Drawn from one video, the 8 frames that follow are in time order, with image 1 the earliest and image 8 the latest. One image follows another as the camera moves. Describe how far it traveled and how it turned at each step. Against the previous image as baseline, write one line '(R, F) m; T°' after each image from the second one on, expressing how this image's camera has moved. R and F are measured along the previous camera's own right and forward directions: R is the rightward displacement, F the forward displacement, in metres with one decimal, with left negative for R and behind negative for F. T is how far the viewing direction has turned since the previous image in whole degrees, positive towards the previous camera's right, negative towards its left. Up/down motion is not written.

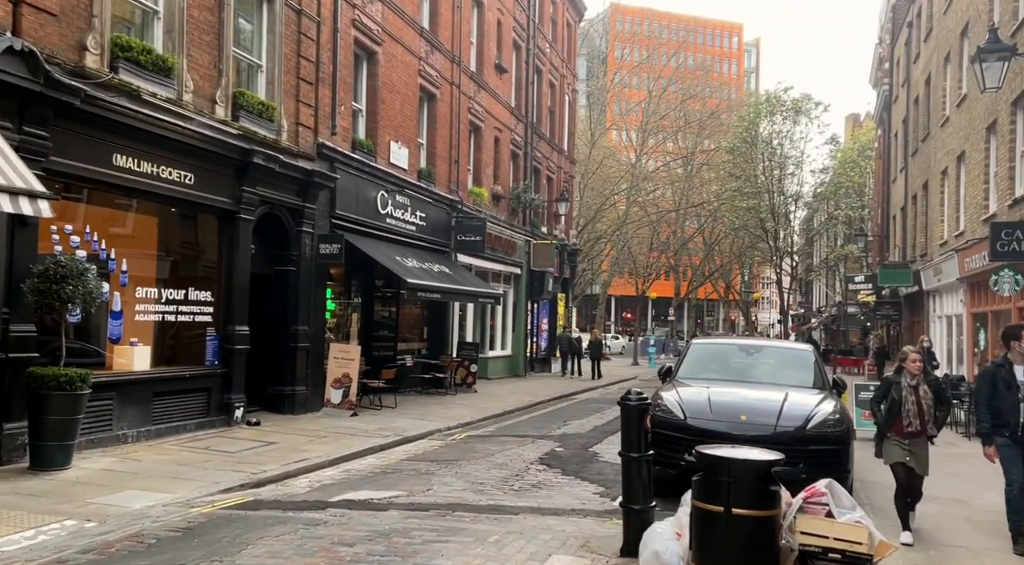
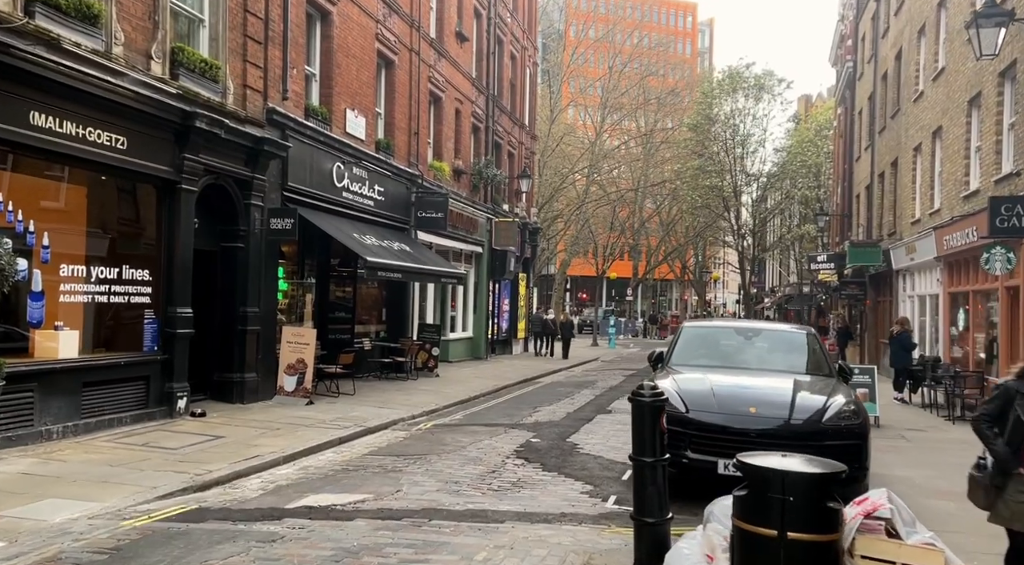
(-0.2, +1.0) m; +3°
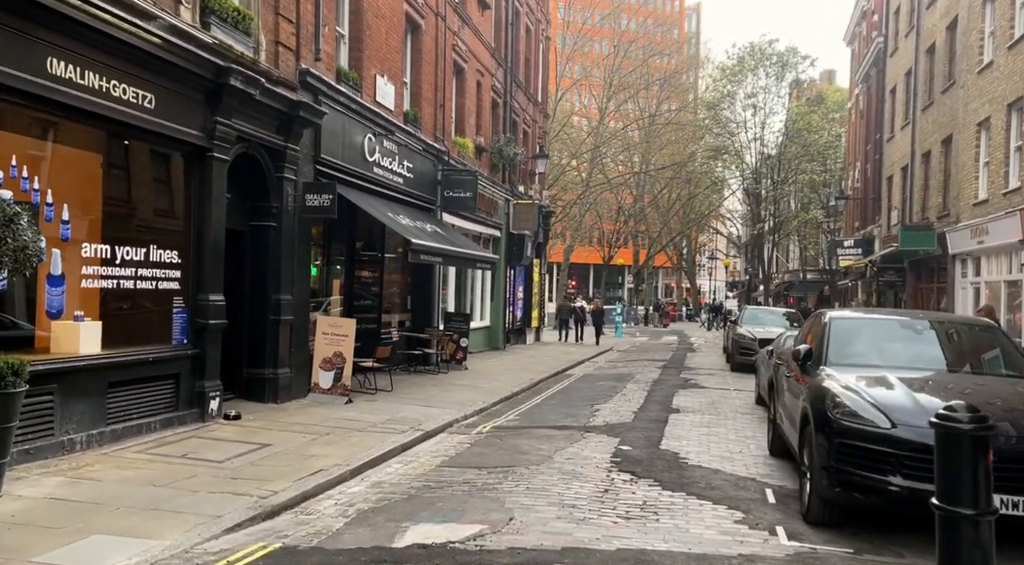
(-1.2, +1.5) m; +2°
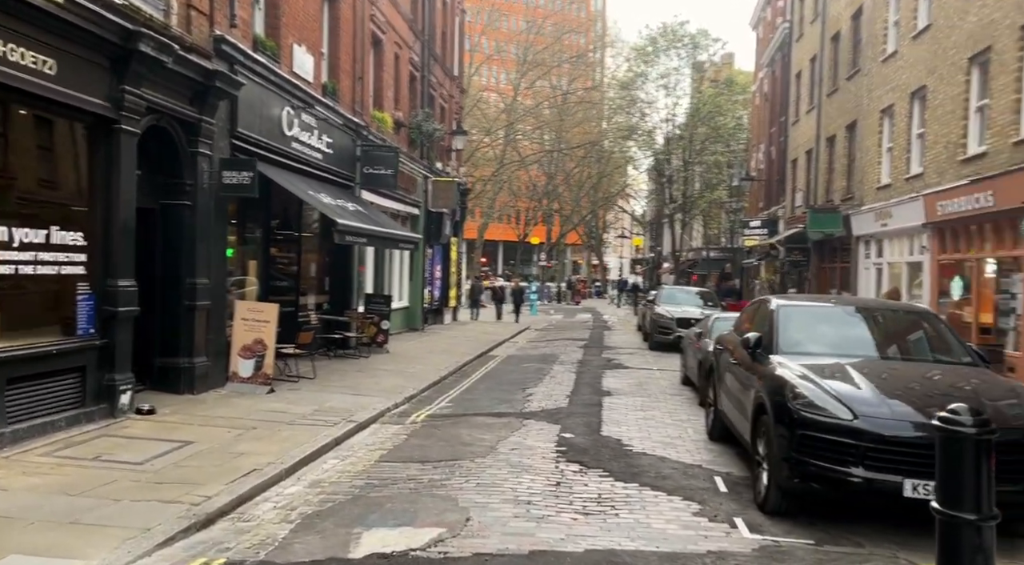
(-0.4, +0.4) m; +6°
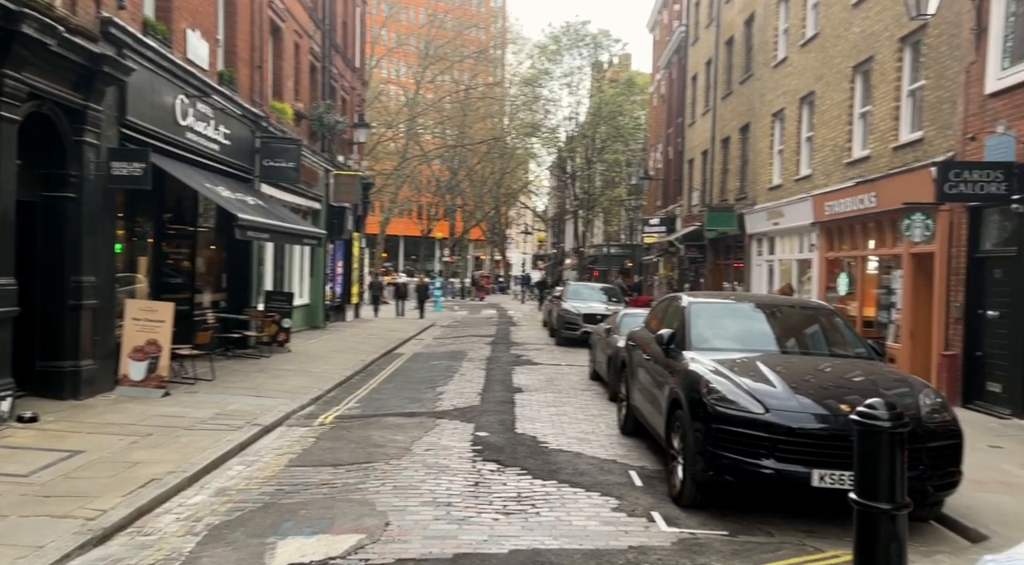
(-0.1, +0.2) m; +6°
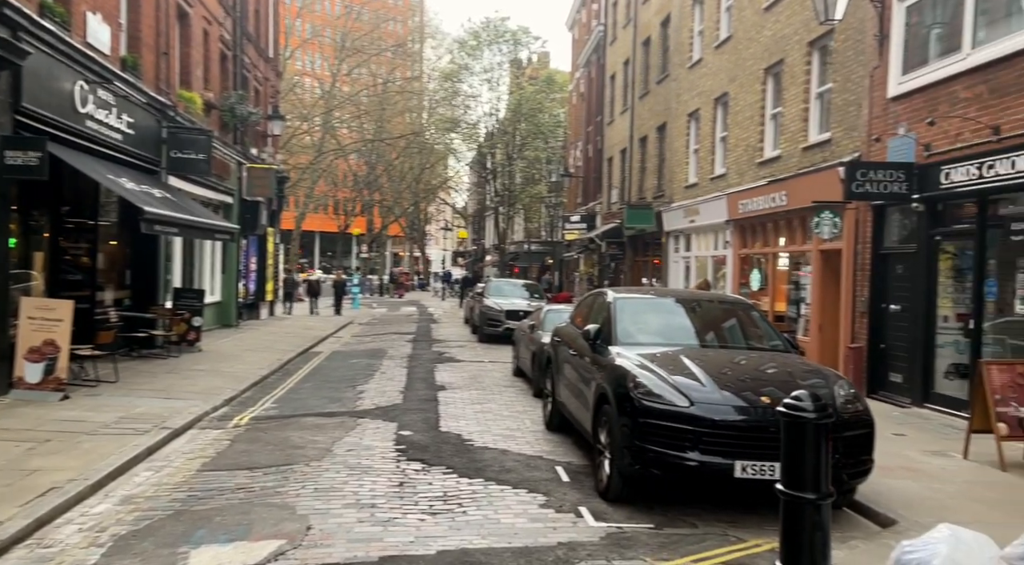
(-0.1, +0.2) m; +5°
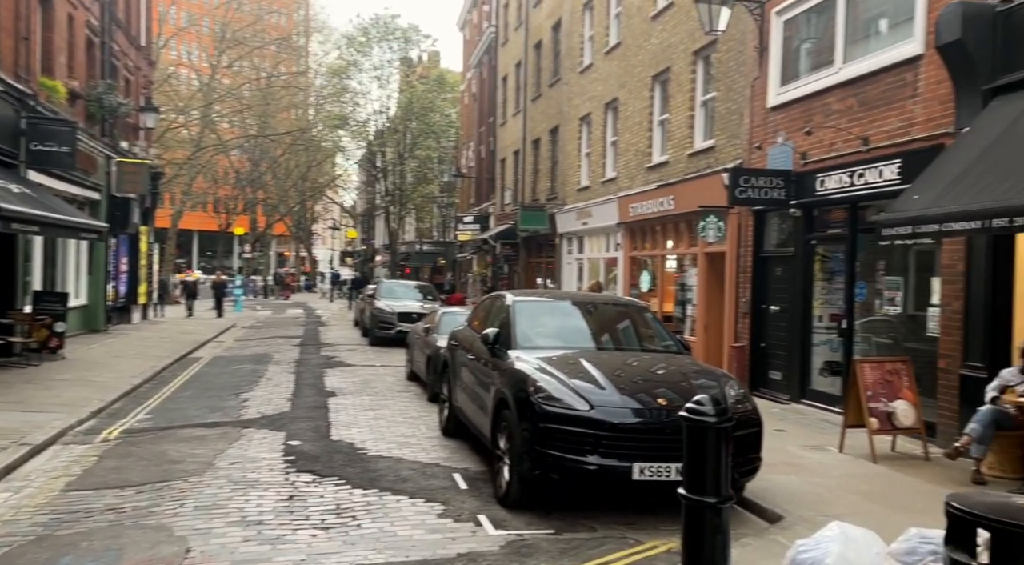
(-0.1, +0.3) m; +7°
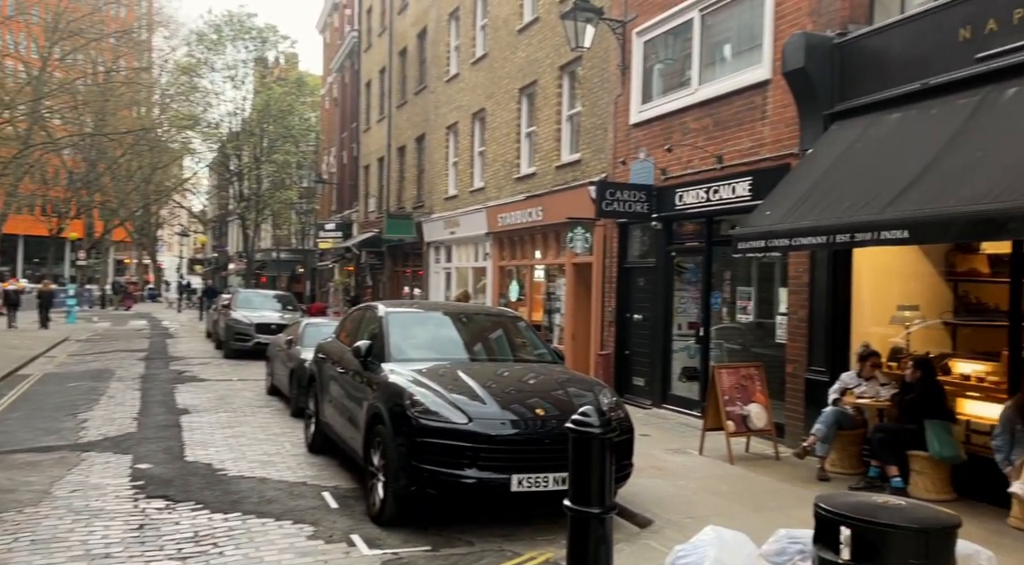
(-0.2, +0.3) m; +9°
